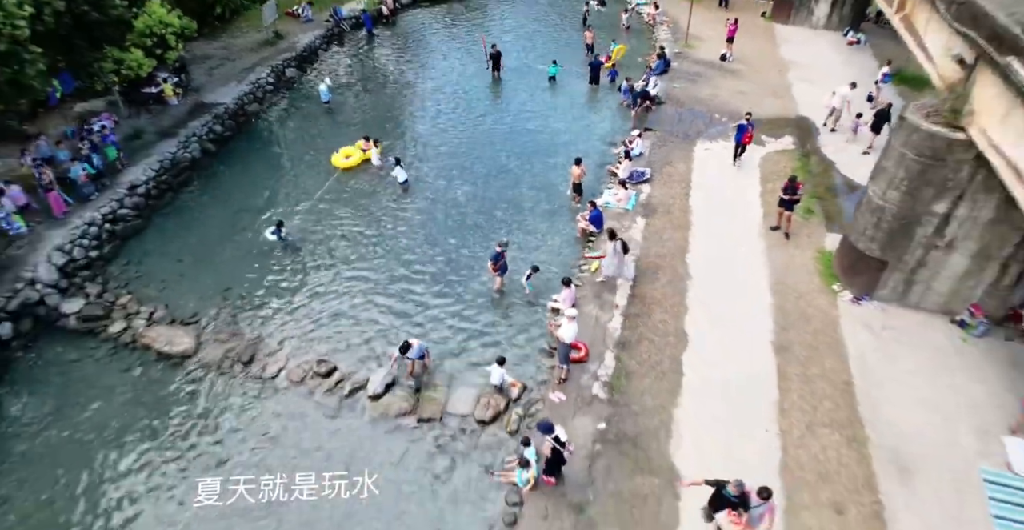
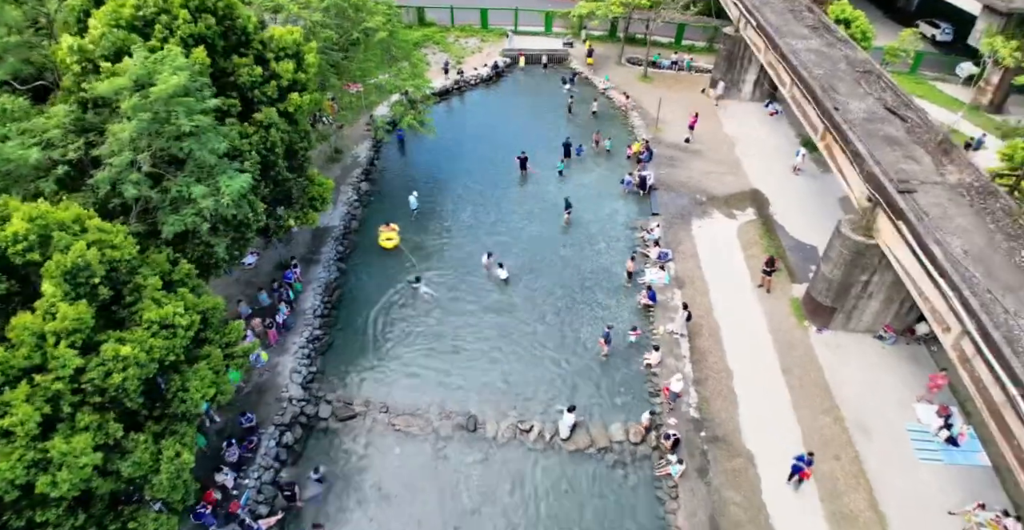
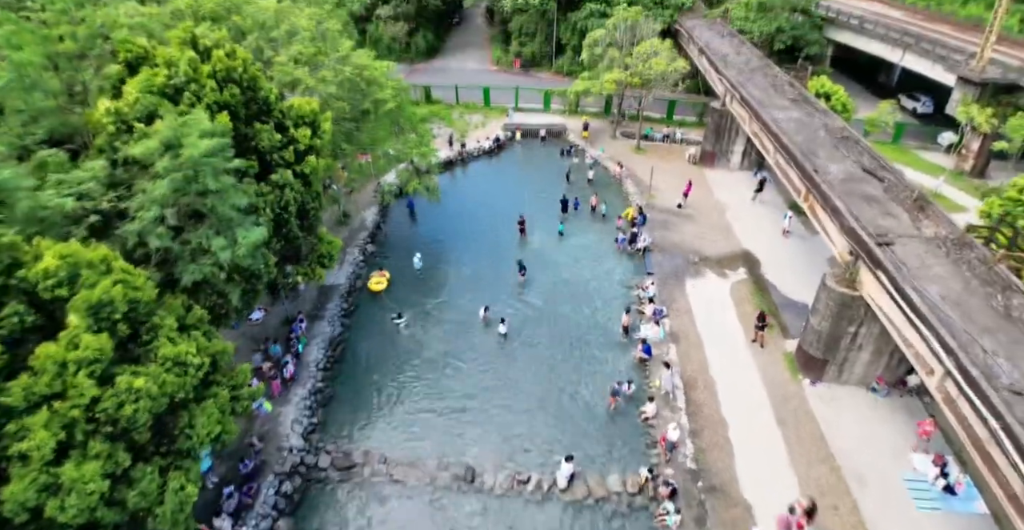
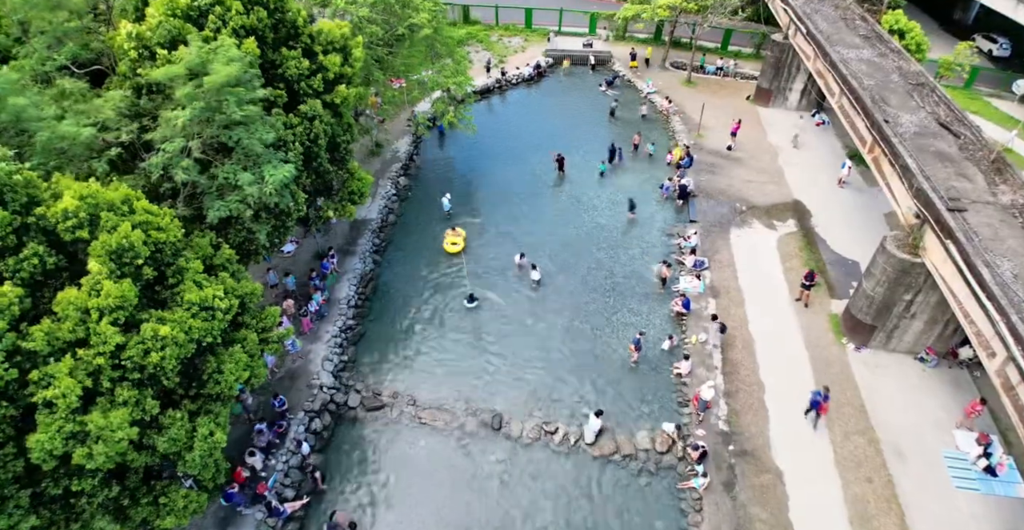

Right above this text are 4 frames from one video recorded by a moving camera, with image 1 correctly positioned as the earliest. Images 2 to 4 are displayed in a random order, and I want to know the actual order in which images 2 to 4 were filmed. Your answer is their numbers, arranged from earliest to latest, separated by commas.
4, 2, 3
